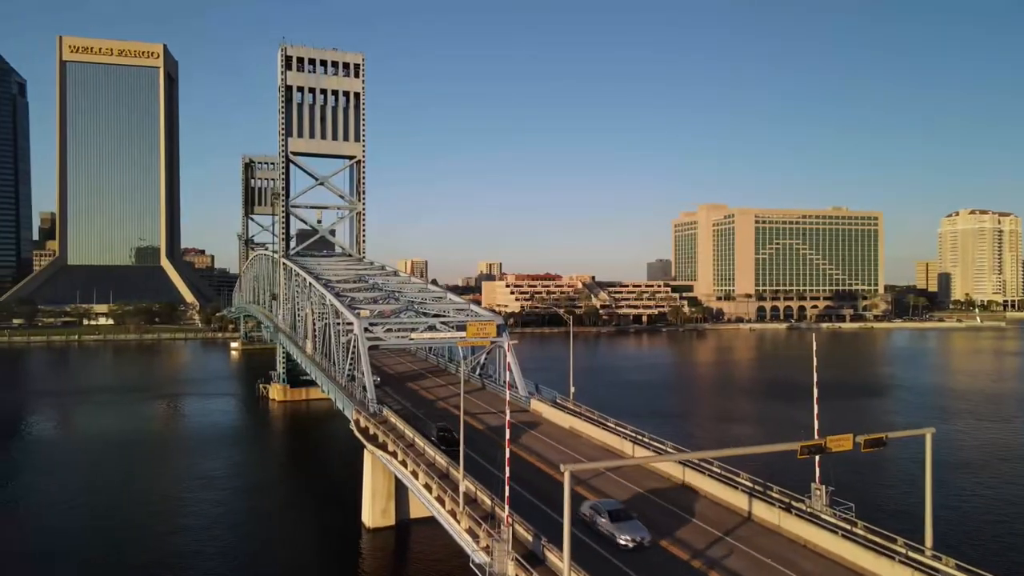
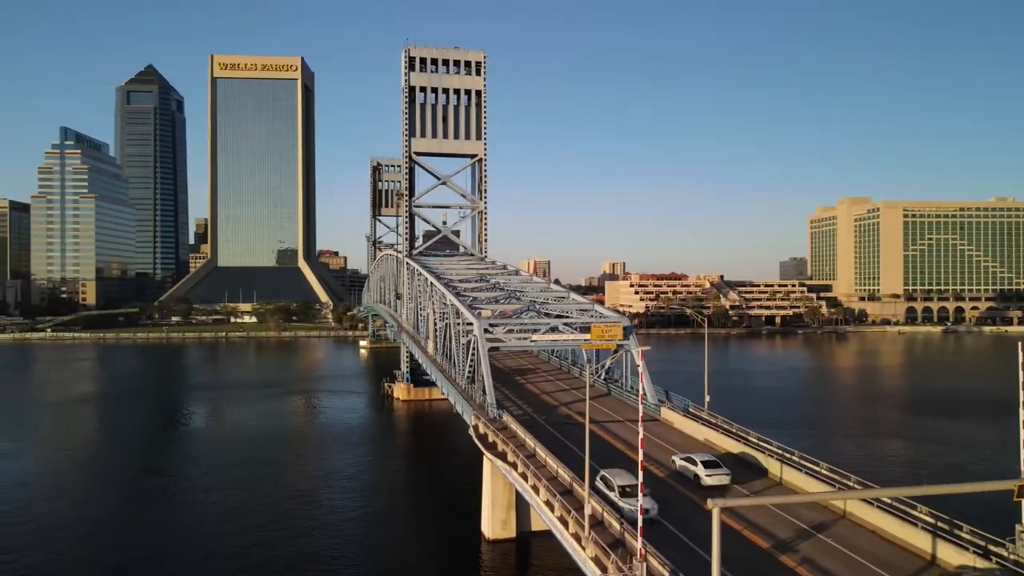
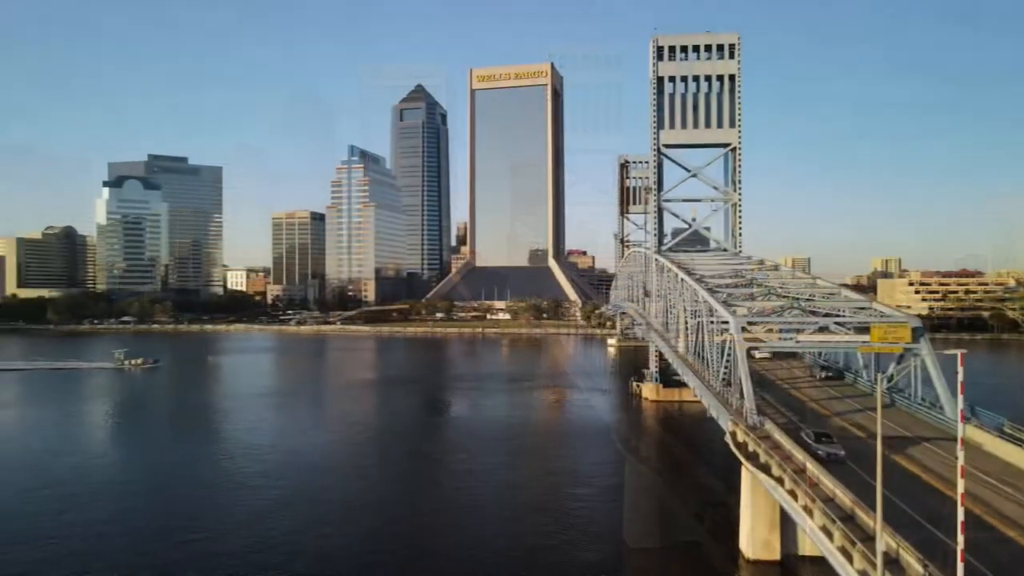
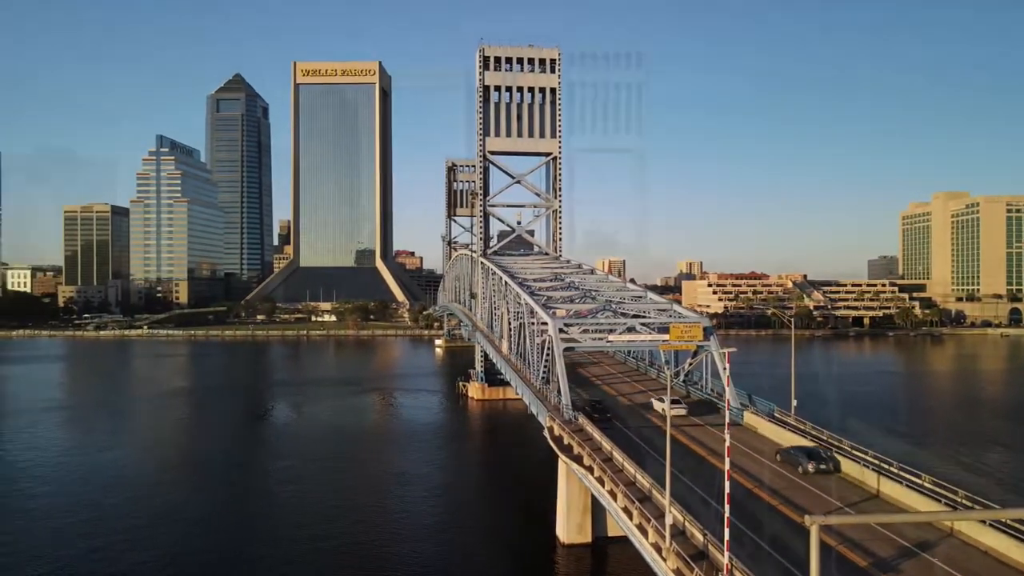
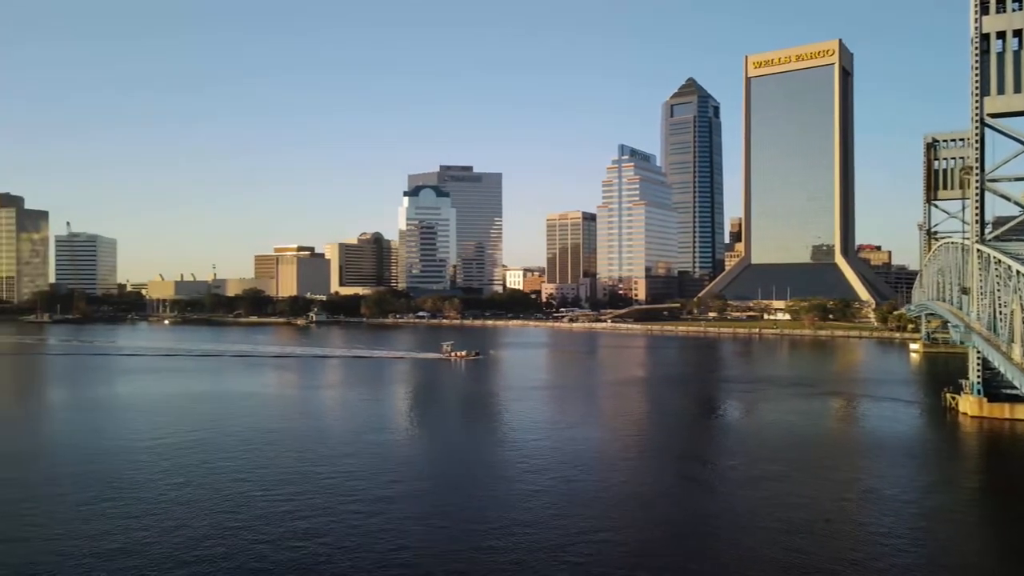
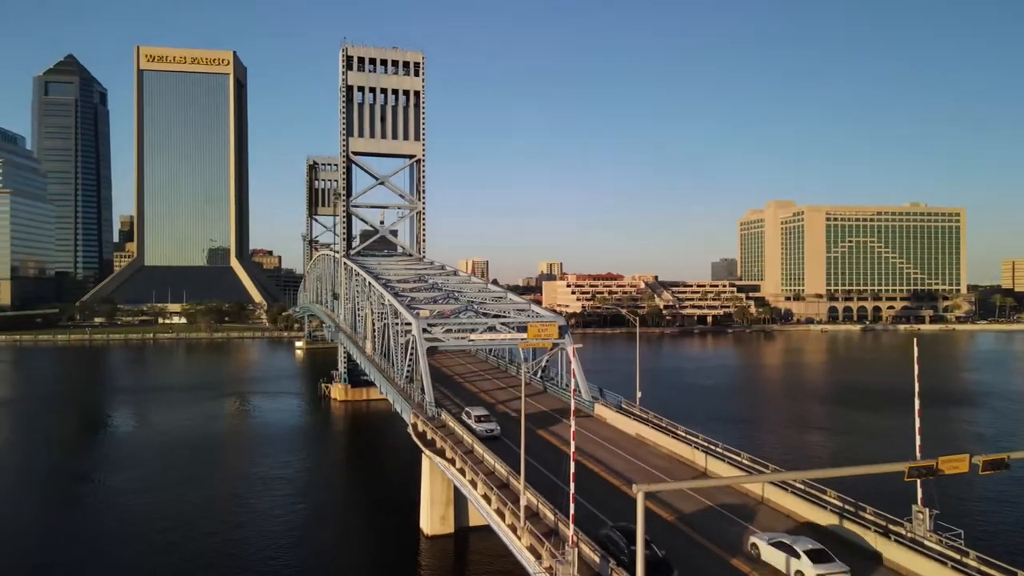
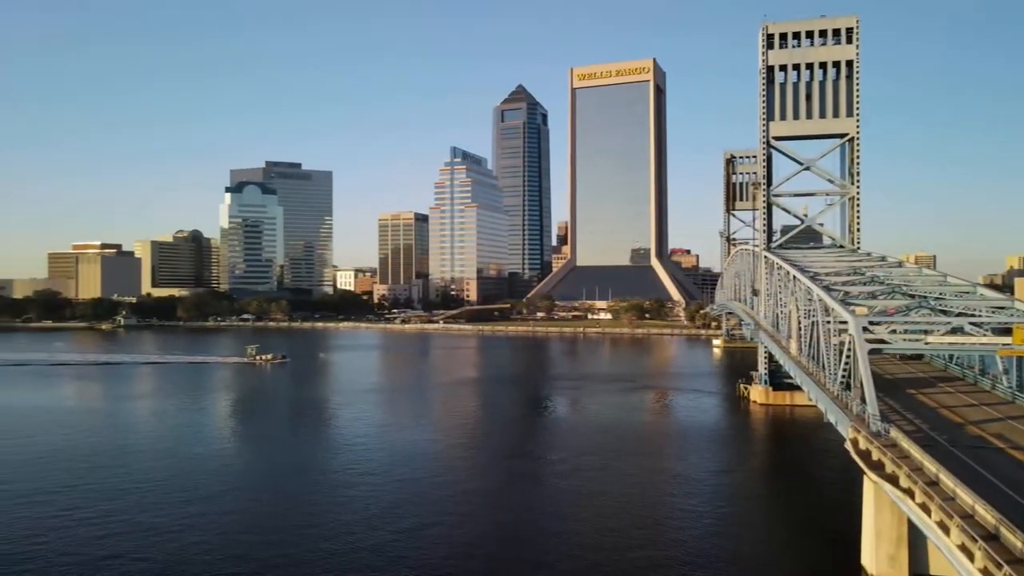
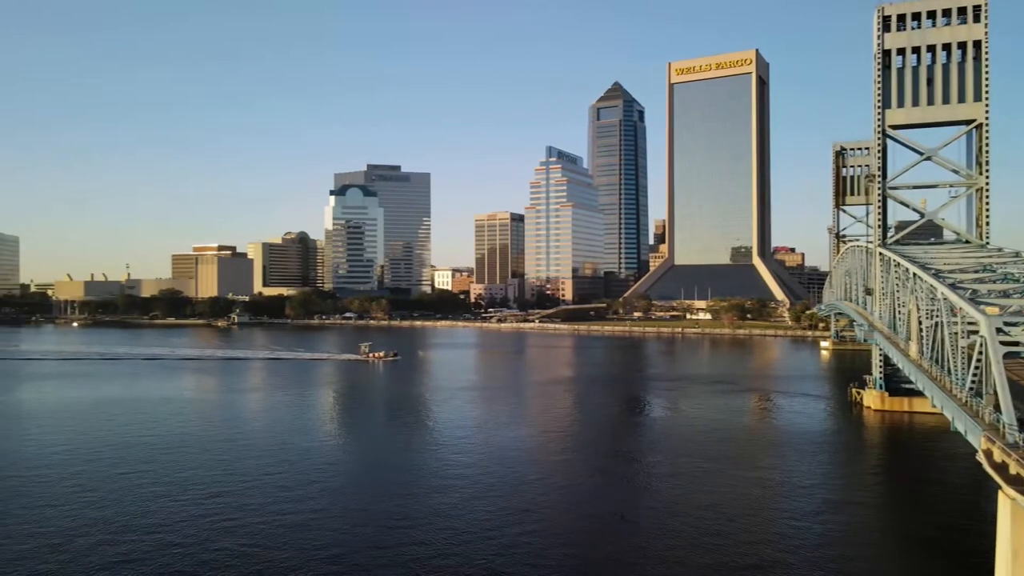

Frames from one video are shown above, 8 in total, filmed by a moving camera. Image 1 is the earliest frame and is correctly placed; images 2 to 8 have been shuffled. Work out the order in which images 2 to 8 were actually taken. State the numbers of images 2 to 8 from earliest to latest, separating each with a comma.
6, 2, 4, 3, 7, 8, 5
